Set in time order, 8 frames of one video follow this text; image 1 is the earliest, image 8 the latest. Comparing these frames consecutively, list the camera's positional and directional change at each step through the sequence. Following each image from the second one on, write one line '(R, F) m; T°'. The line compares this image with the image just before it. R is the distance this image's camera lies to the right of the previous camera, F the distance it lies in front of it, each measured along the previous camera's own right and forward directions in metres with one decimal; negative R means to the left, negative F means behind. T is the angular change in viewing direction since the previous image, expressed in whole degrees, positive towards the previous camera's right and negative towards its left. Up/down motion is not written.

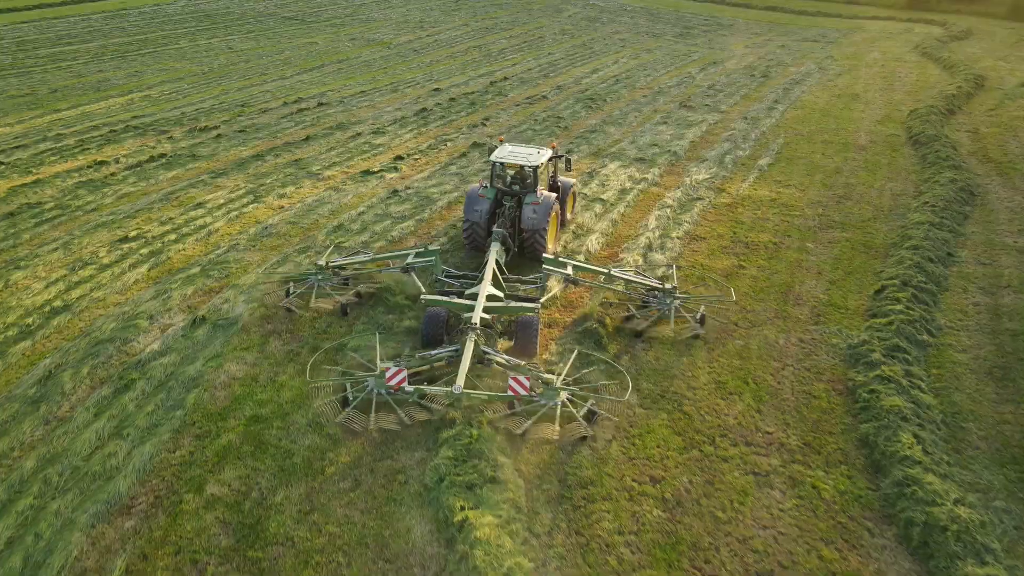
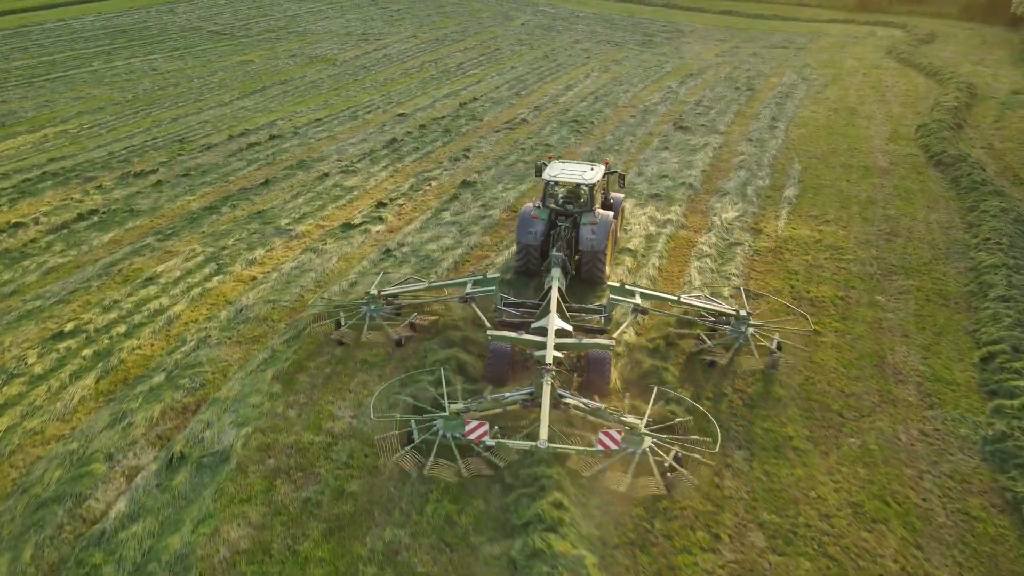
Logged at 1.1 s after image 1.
(-1.2, +1.8) m; +5°
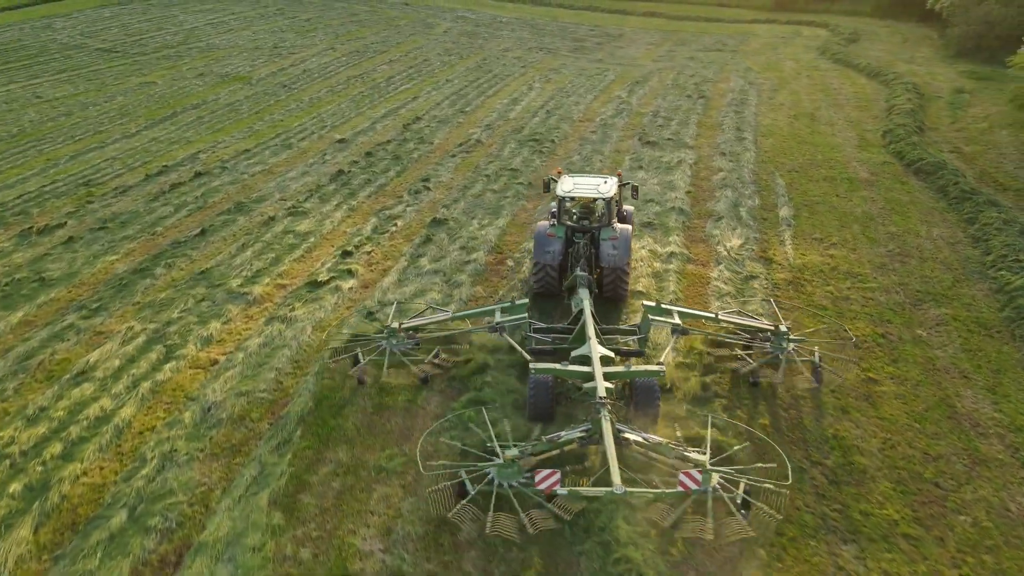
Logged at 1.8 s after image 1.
(-1.1, +1.3) m; +7°
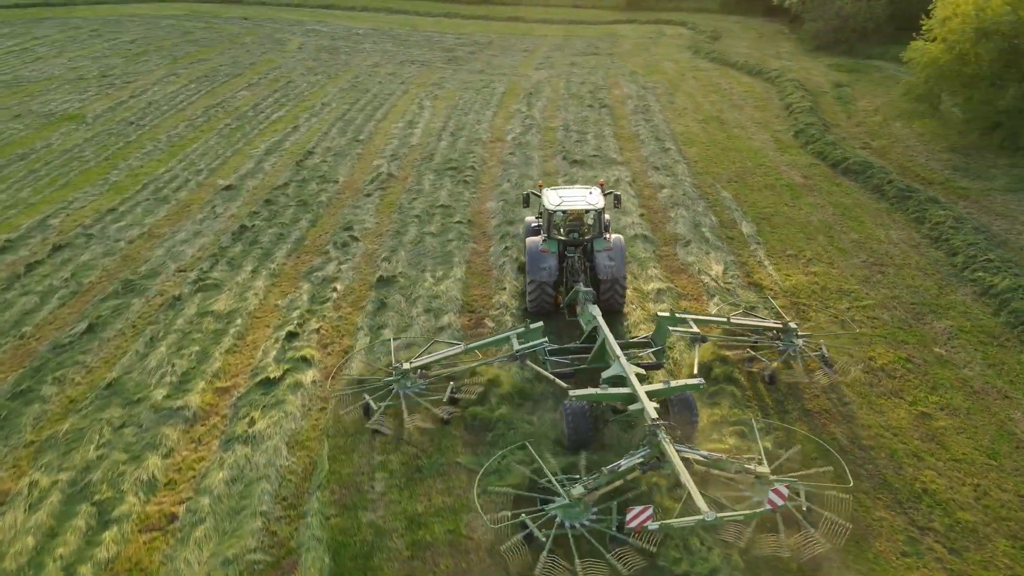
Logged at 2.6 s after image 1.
(-1.6, +1.5) m; +12°
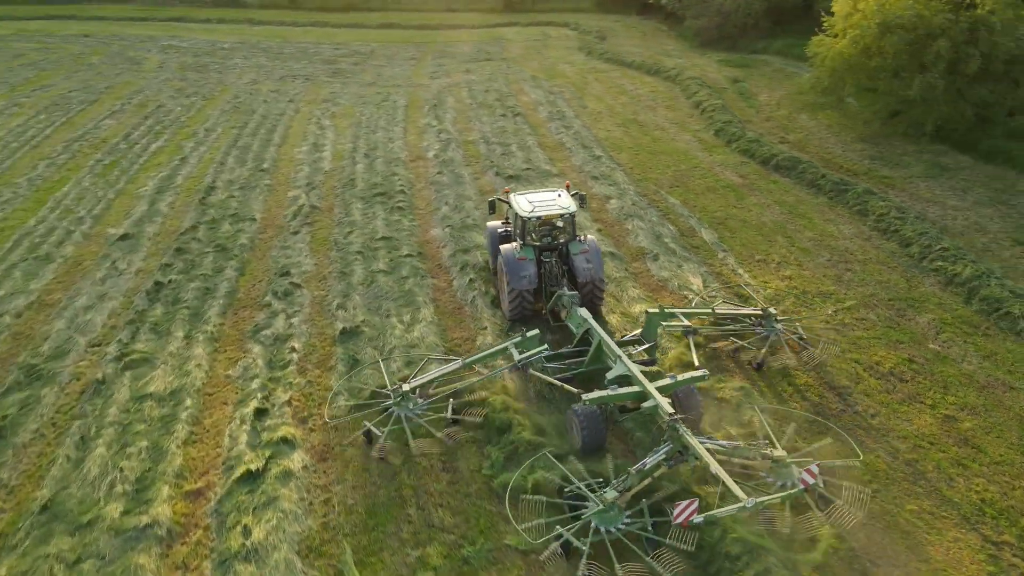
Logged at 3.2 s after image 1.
(-1.3, +0.9) m; +10°
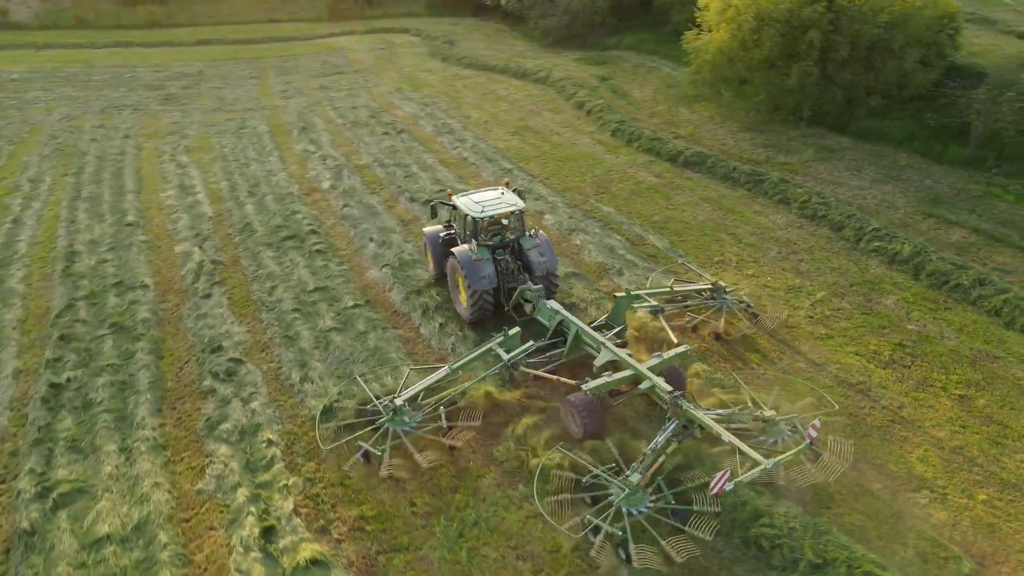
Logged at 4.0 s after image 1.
(-1.8, +1.0) m; +14°
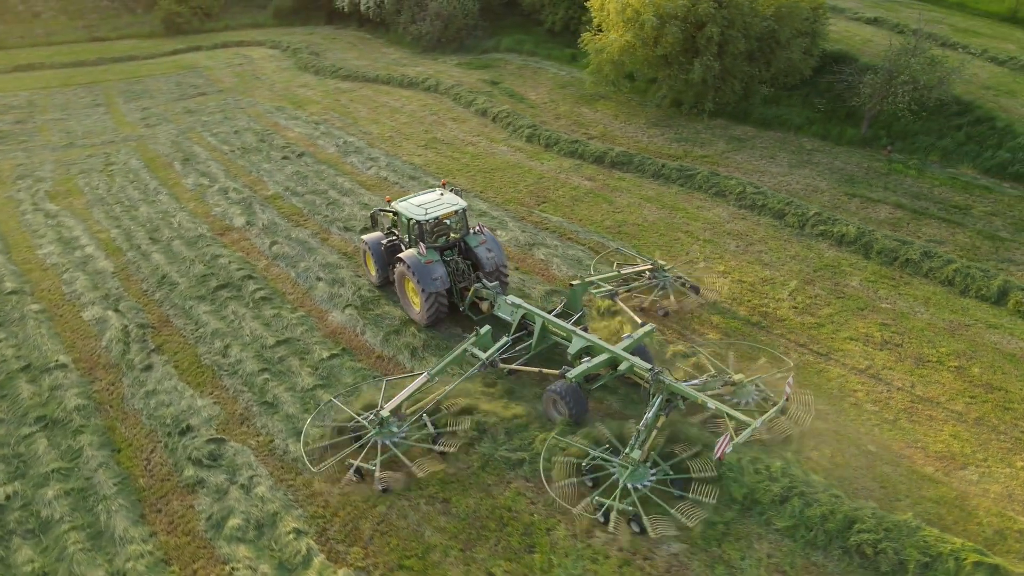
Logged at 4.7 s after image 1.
(-1.7, +0.7) m; +12°
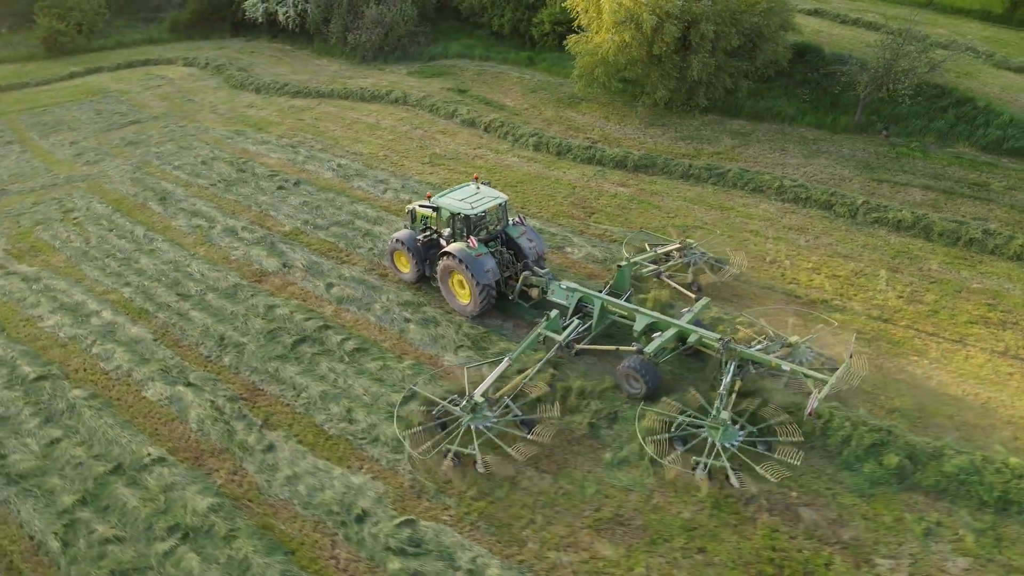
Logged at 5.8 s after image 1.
(-3.1, +0.8) m; +10°
